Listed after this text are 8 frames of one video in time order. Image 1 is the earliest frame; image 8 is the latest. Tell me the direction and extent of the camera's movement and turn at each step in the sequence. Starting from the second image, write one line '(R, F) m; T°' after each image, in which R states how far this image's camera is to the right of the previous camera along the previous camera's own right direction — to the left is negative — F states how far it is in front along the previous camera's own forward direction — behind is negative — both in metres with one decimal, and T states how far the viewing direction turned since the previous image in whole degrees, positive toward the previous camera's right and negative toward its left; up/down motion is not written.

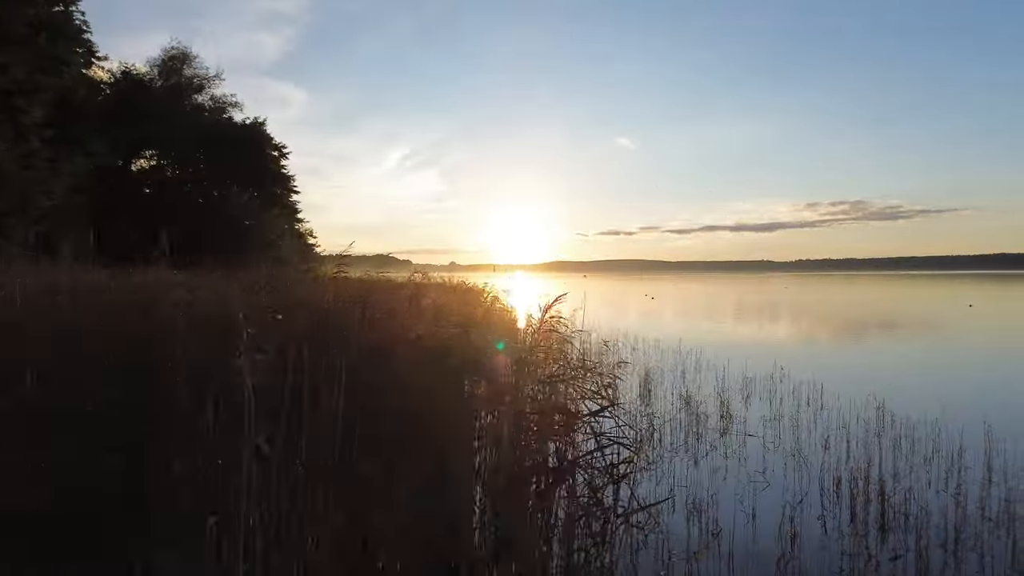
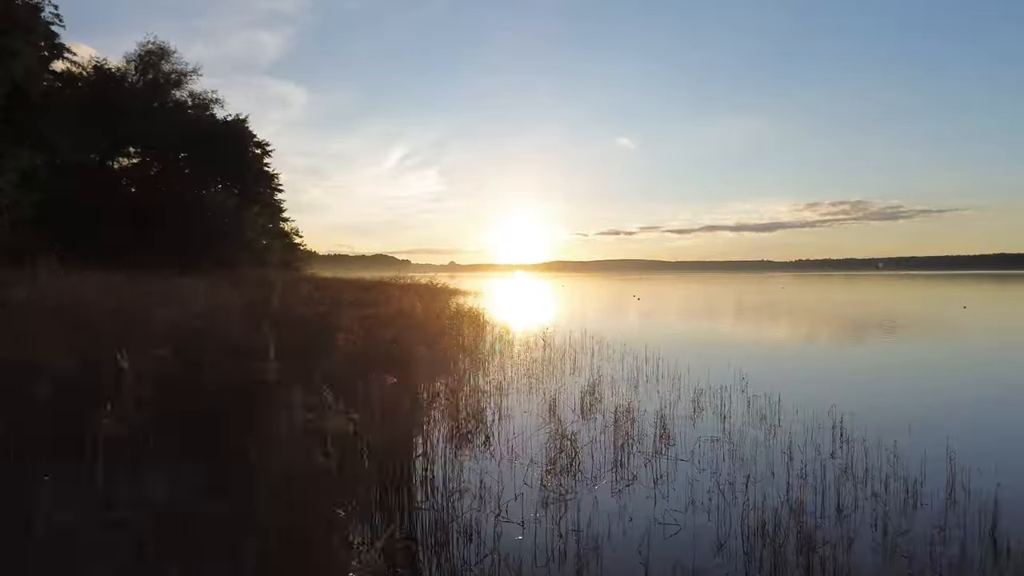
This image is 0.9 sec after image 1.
(+0.8, +0.7) m; 0°
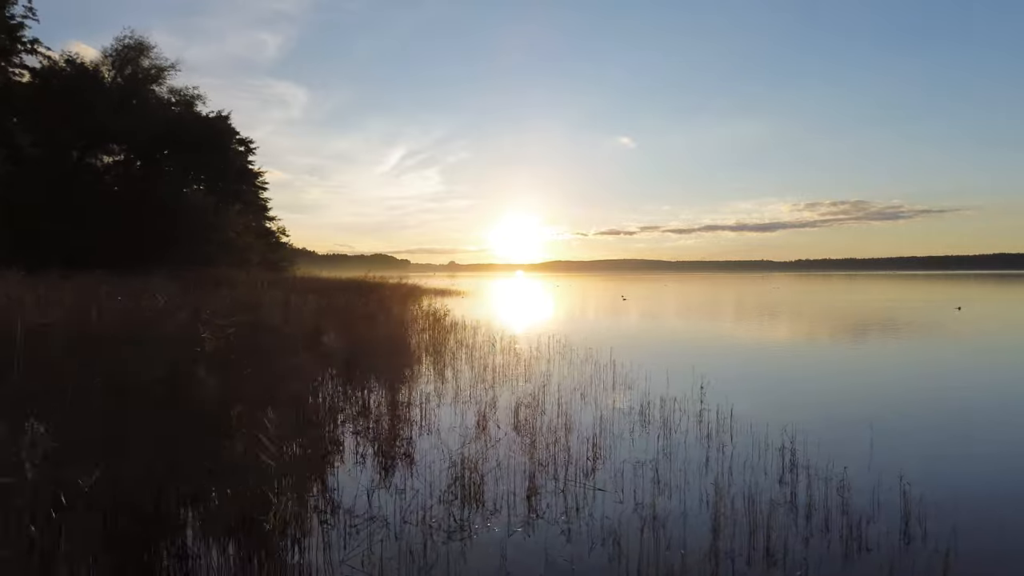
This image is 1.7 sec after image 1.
(+0.7, +0.6) m; 0°
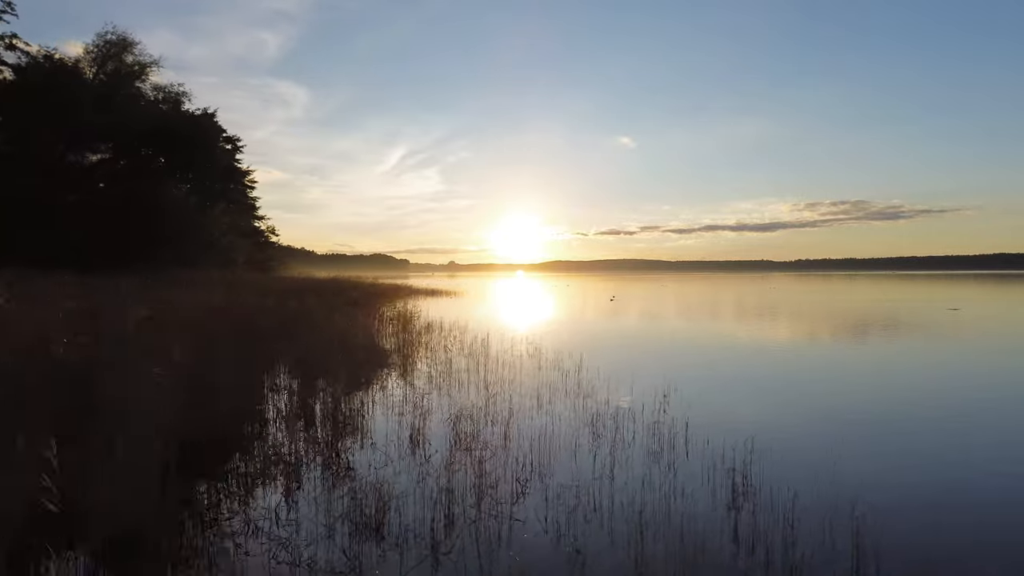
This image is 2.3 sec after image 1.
(+0.6, +0.5) m; 0°
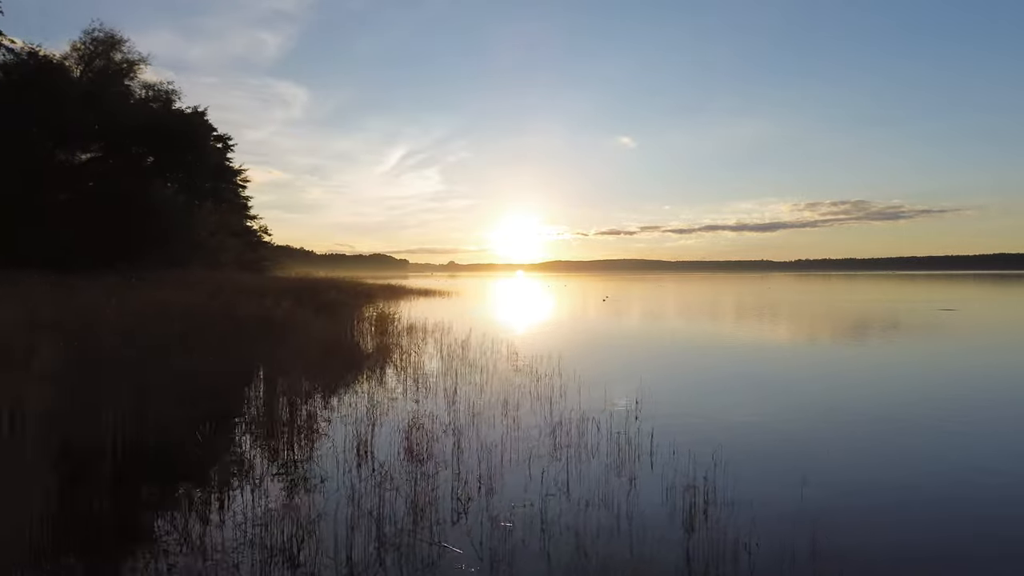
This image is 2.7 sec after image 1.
(+0.4, +0.3) m; 0°
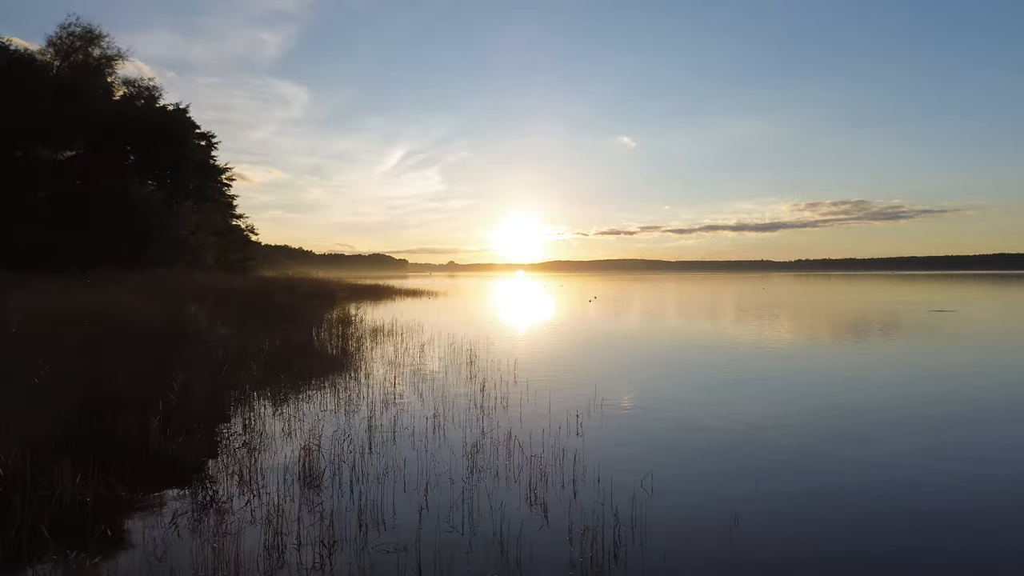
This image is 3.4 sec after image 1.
(+0.7, +0.6) m; 0°
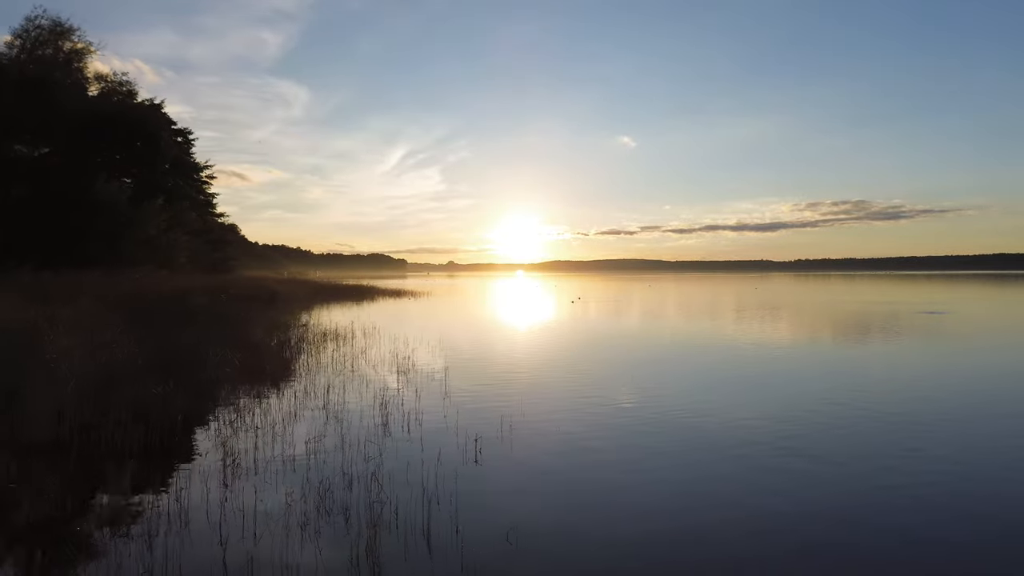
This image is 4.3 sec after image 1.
(+0.9, +0.8) m; 0°
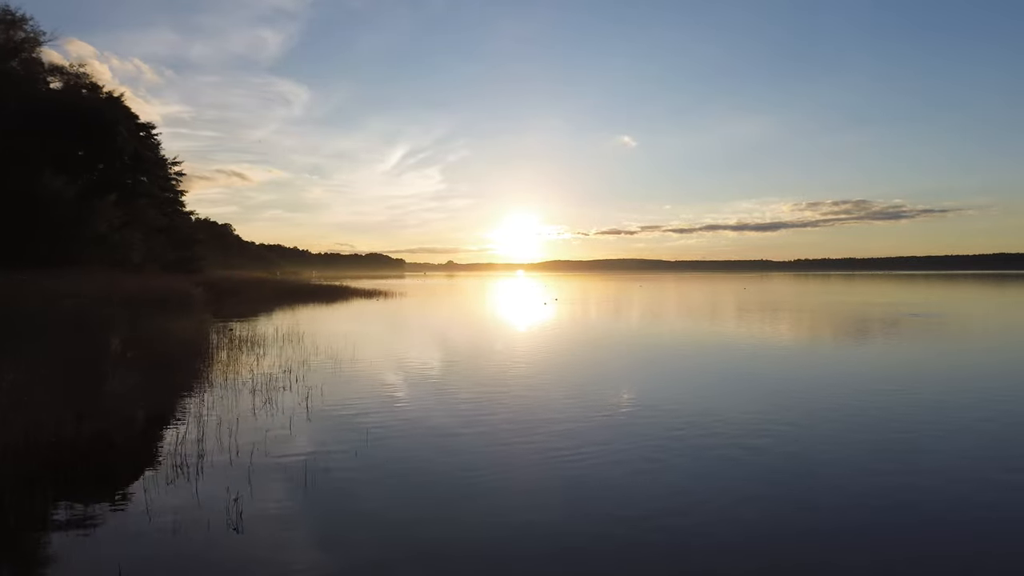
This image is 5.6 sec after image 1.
(+1.3, +1.3) m; 0°
